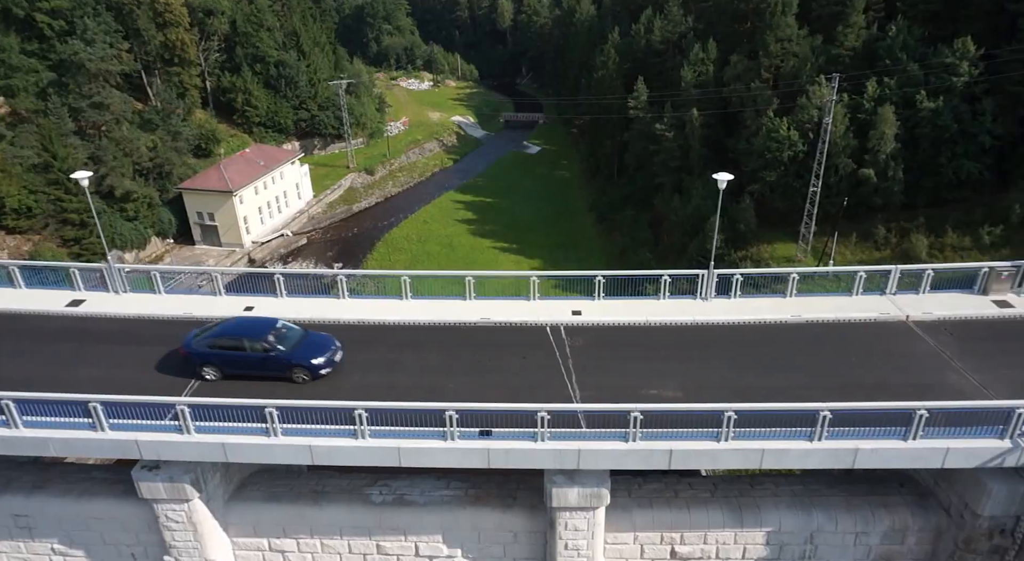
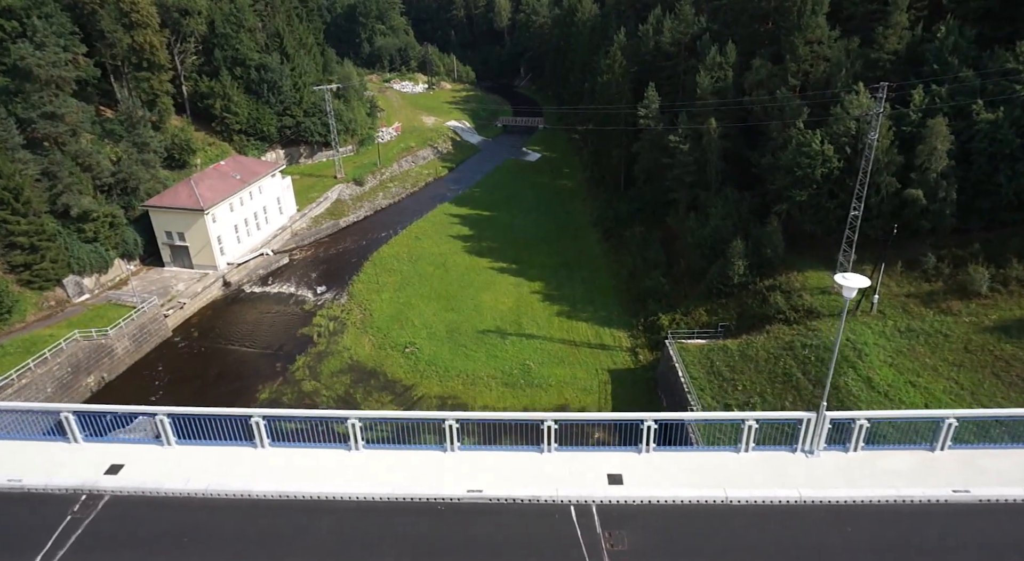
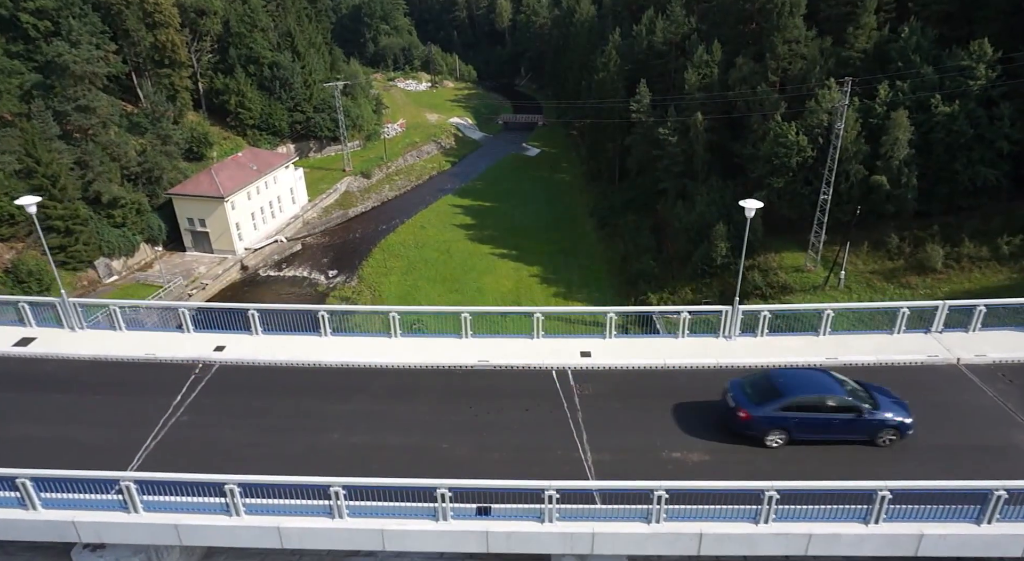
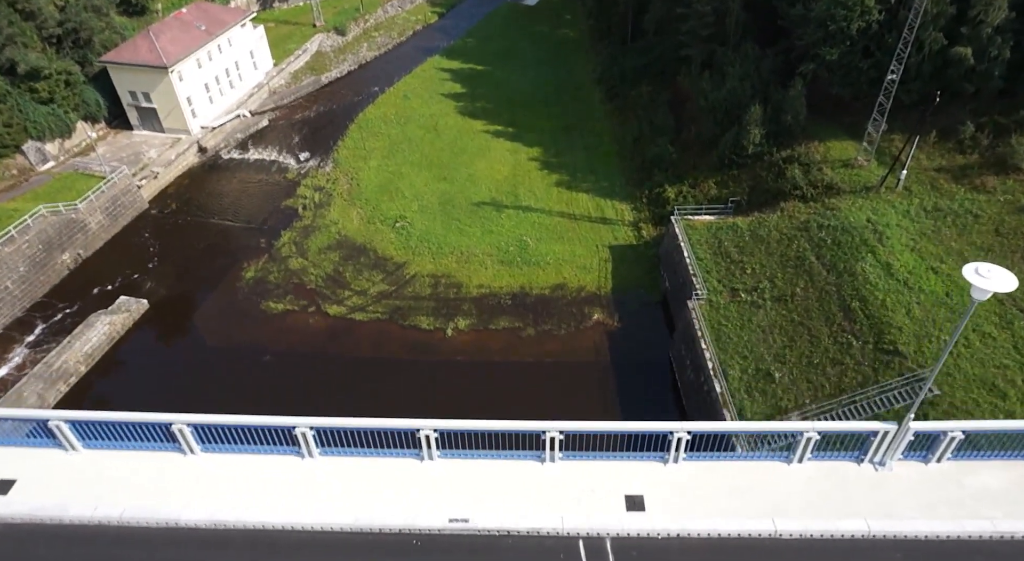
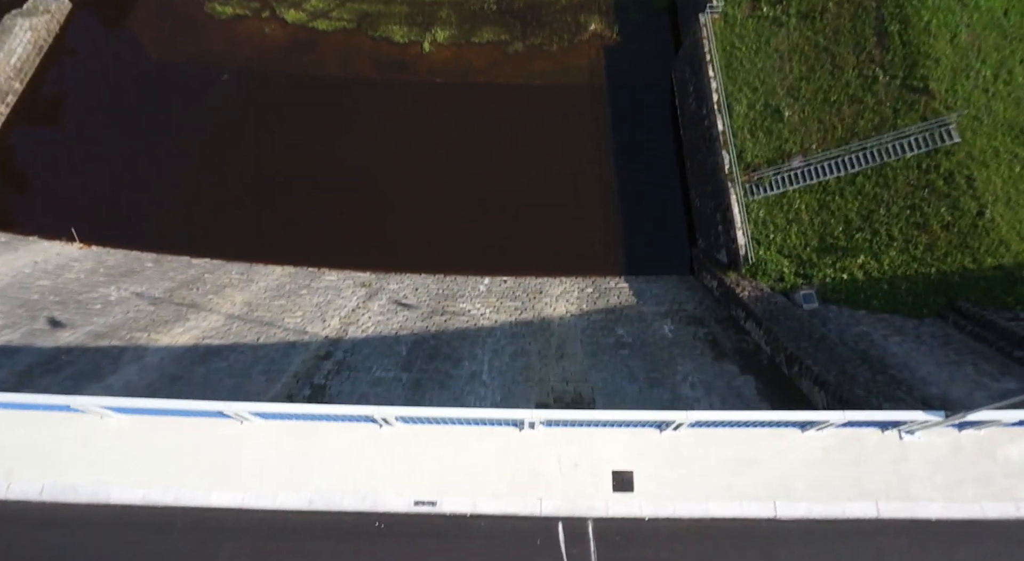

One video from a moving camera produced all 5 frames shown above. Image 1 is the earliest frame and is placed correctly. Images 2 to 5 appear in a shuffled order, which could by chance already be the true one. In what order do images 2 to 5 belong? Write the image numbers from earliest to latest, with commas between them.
3, 2, 4, 5
